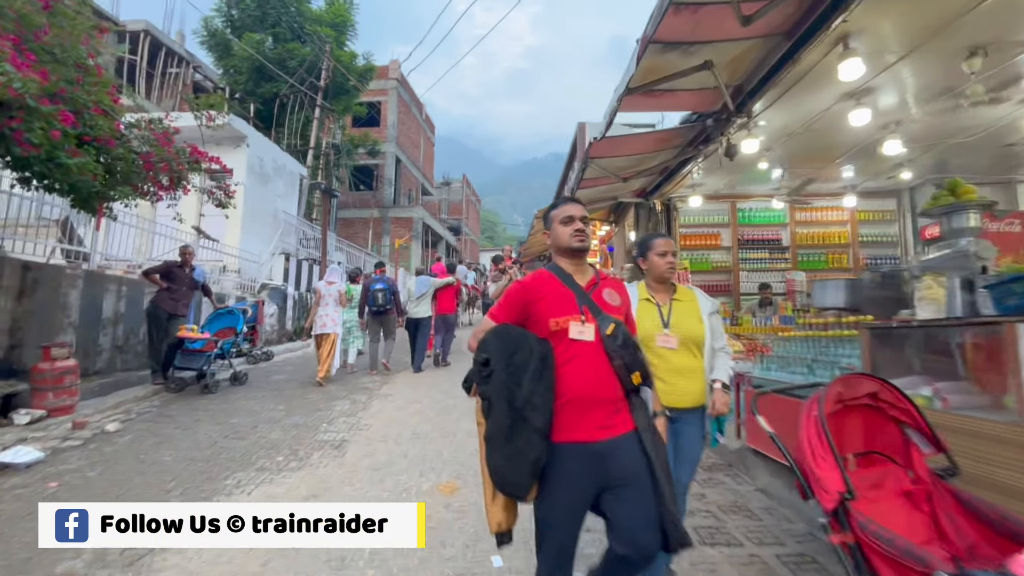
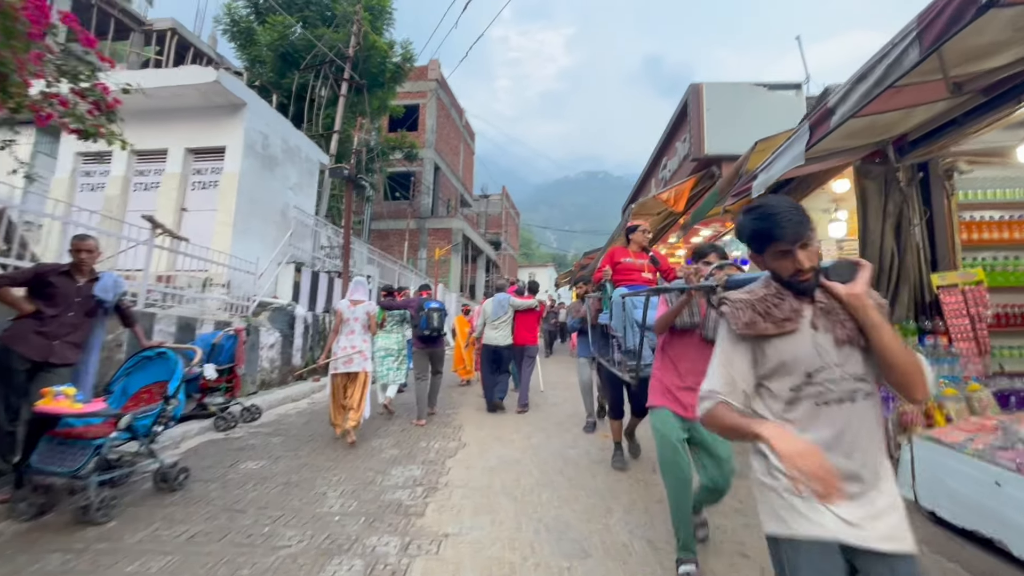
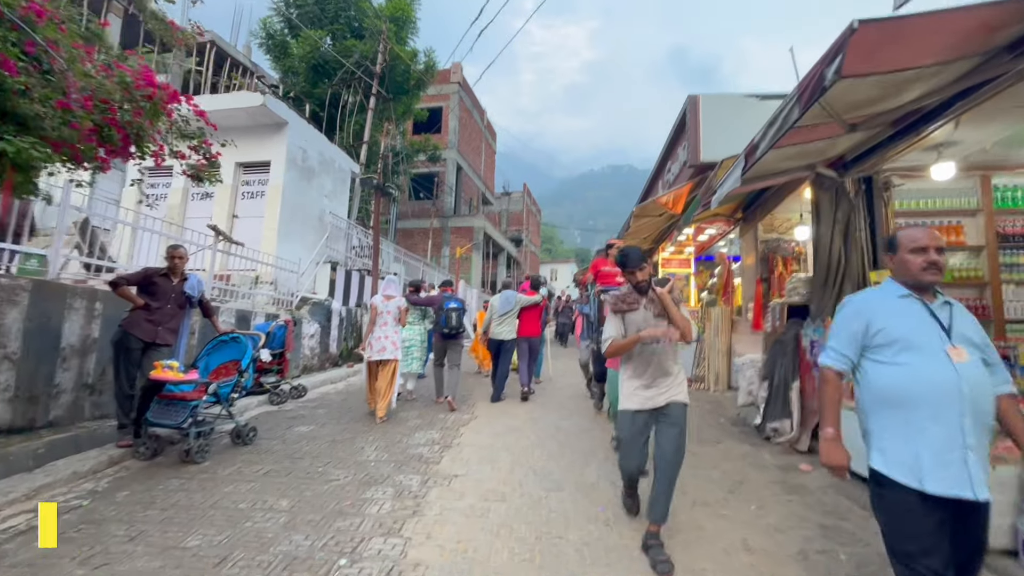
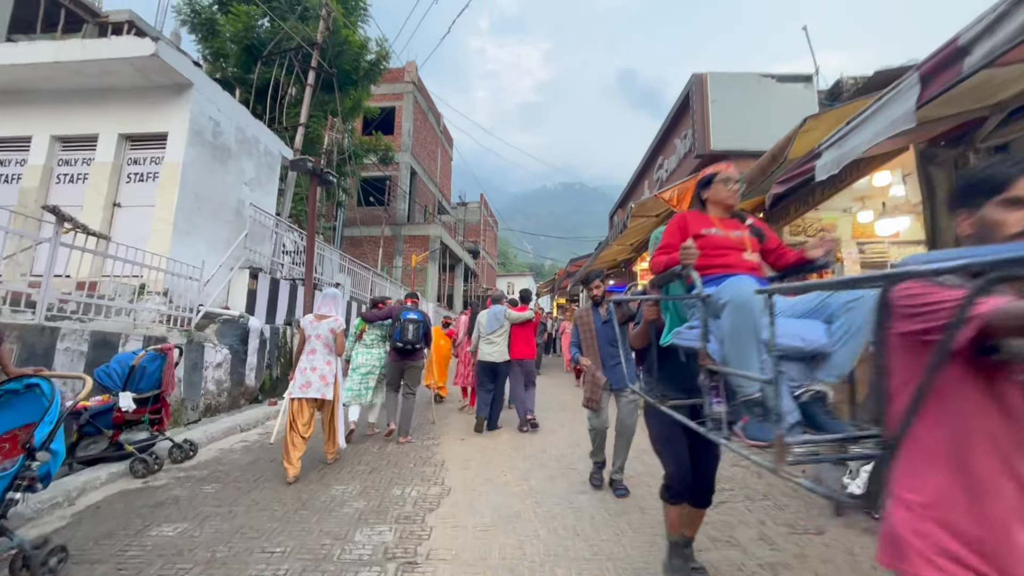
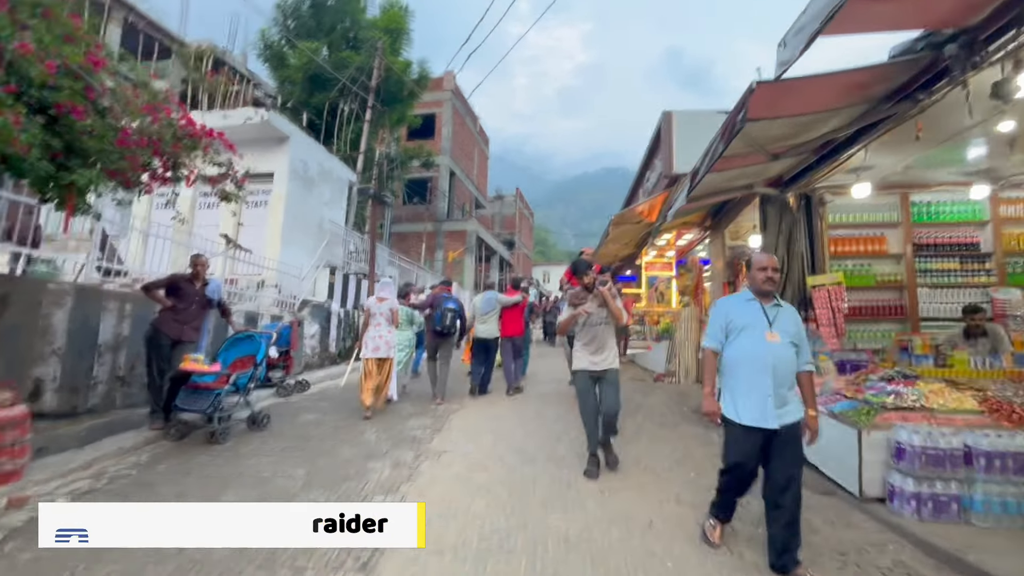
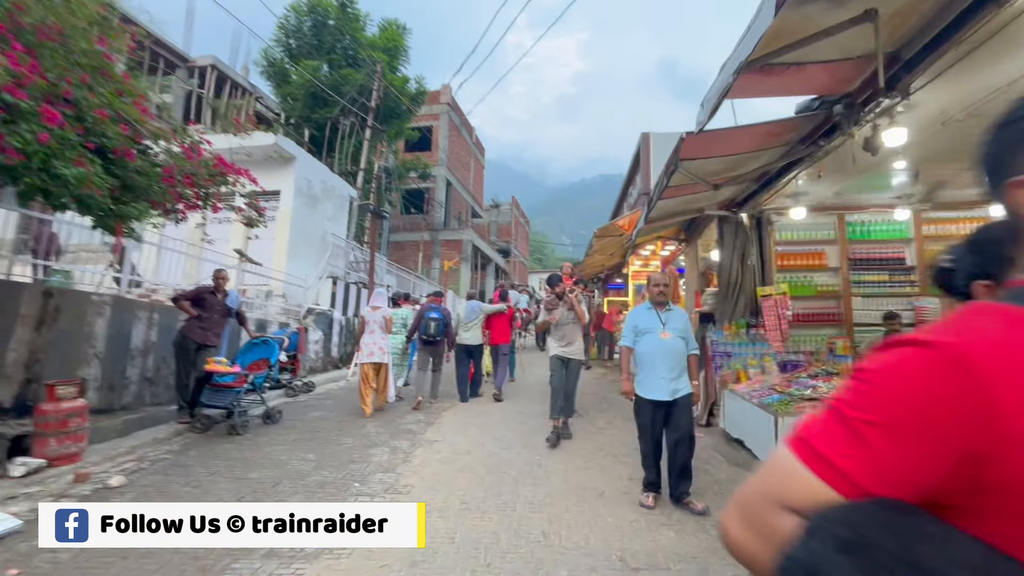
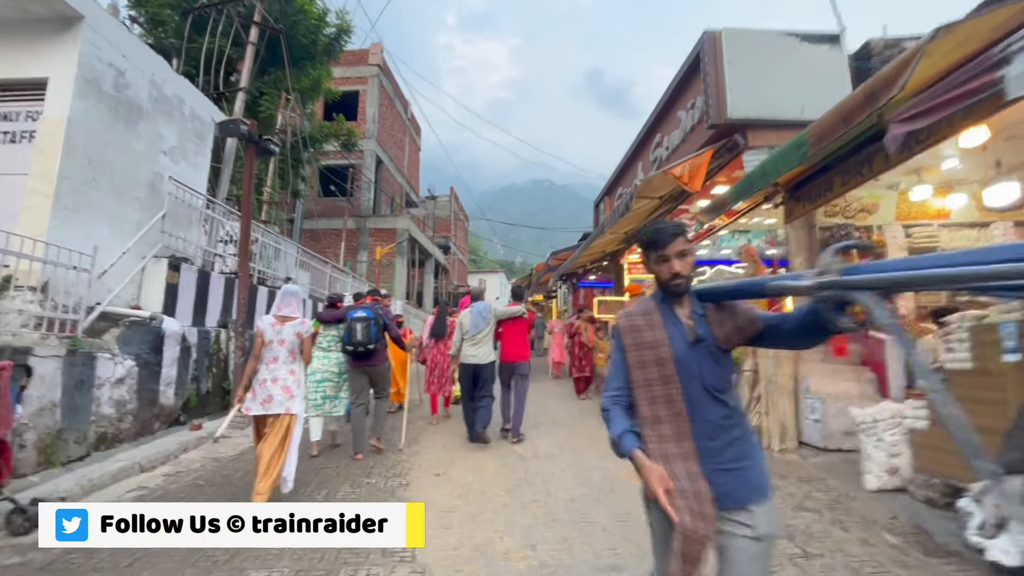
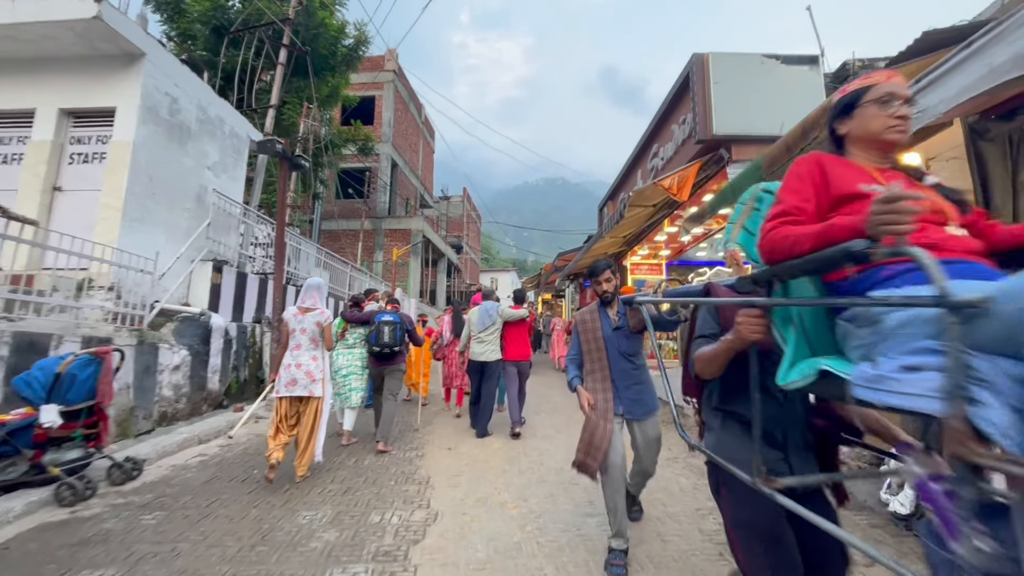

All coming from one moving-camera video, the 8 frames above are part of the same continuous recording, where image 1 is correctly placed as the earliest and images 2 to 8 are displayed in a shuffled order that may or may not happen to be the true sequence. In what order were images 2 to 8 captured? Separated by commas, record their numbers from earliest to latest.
6, 5, 3, 2, 4, 8, 7
